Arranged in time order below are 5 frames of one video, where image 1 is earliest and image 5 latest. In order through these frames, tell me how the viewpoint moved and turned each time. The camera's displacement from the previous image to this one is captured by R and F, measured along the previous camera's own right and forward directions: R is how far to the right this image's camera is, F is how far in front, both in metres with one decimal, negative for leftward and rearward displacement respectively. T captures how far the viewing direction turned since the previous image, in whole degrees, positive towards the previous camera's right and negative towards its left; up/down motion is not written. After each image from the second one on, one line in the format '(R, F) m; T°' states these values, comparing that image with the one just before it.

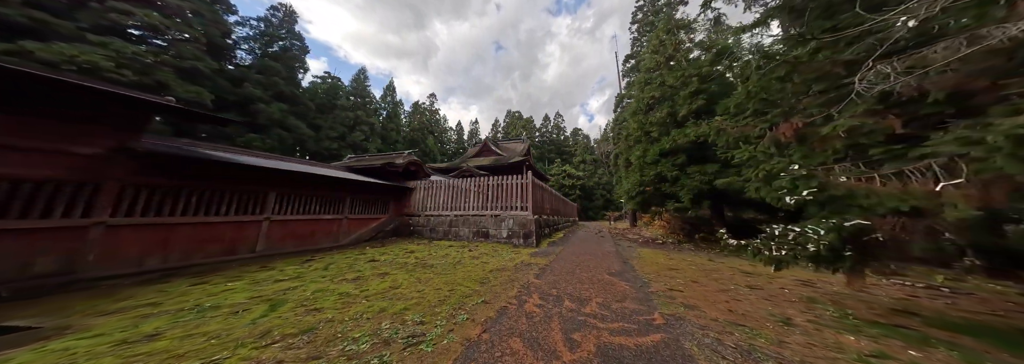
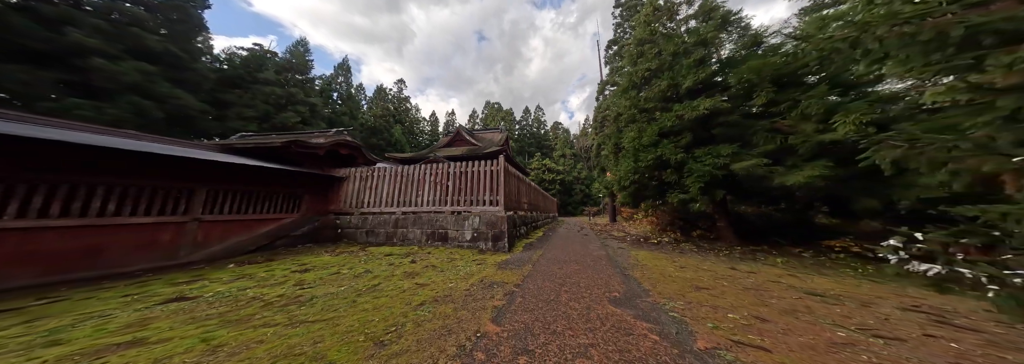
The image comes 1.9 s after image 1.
(+0.4, +1.6) m; +5°
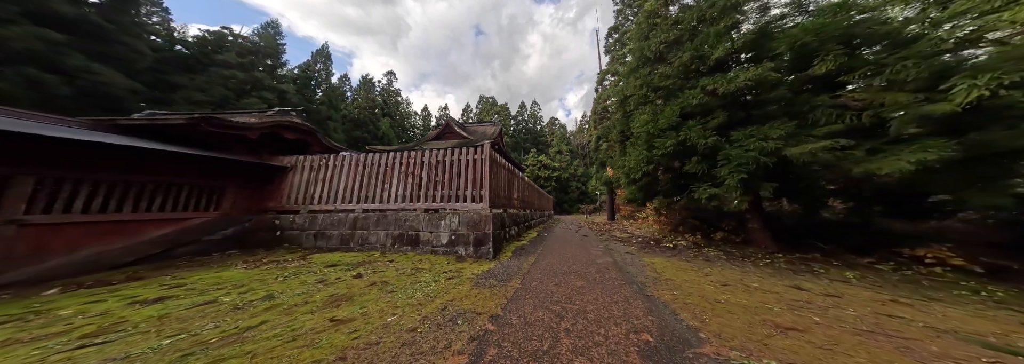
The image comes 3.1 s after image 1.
(+0.2, +1.1) m; +1°
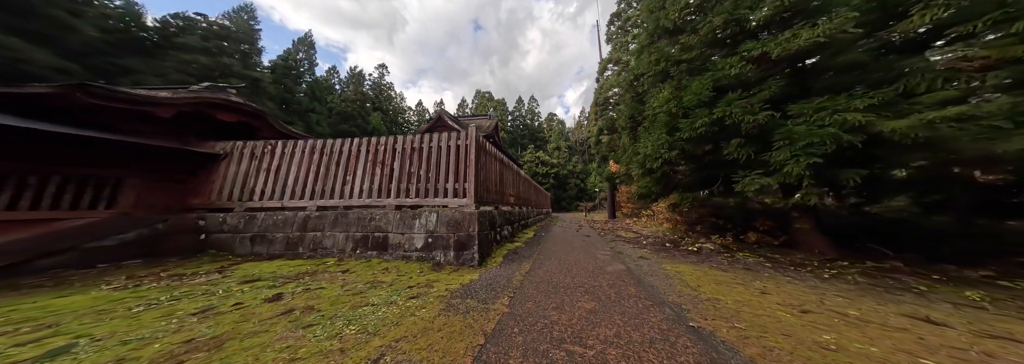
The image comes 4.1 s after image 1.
(+0.2, +0.9) m; 0°
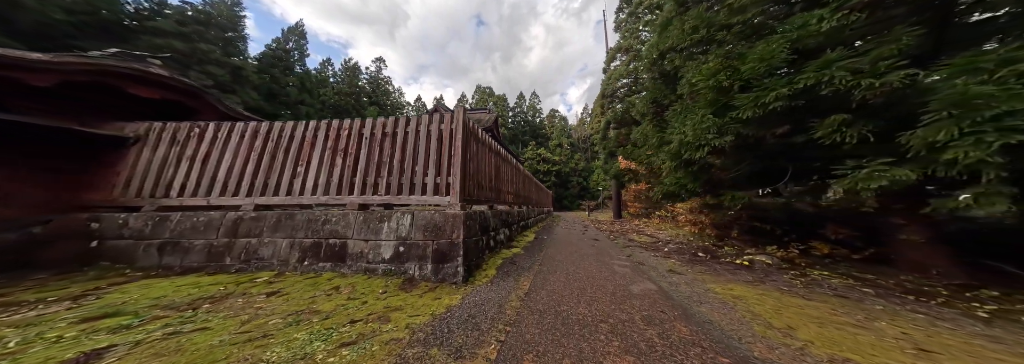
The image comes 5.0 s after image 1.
(+0.1, +0.9) m; -1°
